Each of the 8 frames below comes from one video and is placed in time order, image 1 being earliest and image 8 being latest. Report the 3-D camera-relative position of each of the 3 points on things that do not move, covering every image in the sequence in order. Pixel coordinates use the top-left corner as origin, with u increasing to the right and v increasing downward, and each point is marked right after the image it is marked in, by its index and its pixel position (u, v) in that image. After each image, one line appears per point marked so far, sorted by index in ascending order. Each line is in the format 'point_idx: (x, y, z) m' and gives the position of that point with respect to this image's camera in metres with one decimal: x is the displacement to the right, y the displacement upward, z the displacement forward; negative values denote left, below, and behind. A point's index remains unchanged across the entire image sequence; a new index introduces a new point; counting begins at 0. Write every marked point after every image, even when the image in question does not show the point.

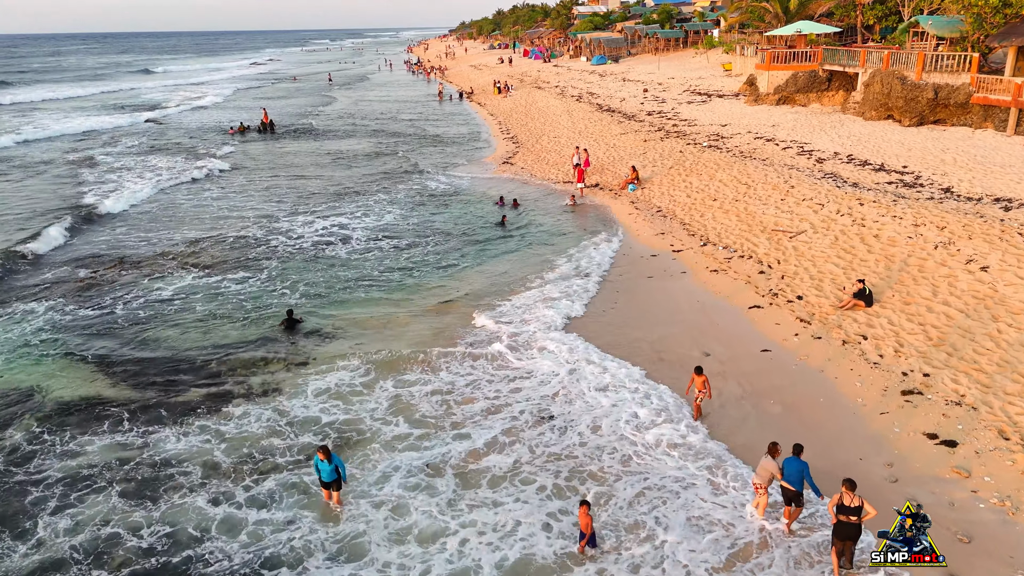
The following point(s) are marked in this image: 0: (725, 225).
0: (+5.9, +1.7, +16.5) m
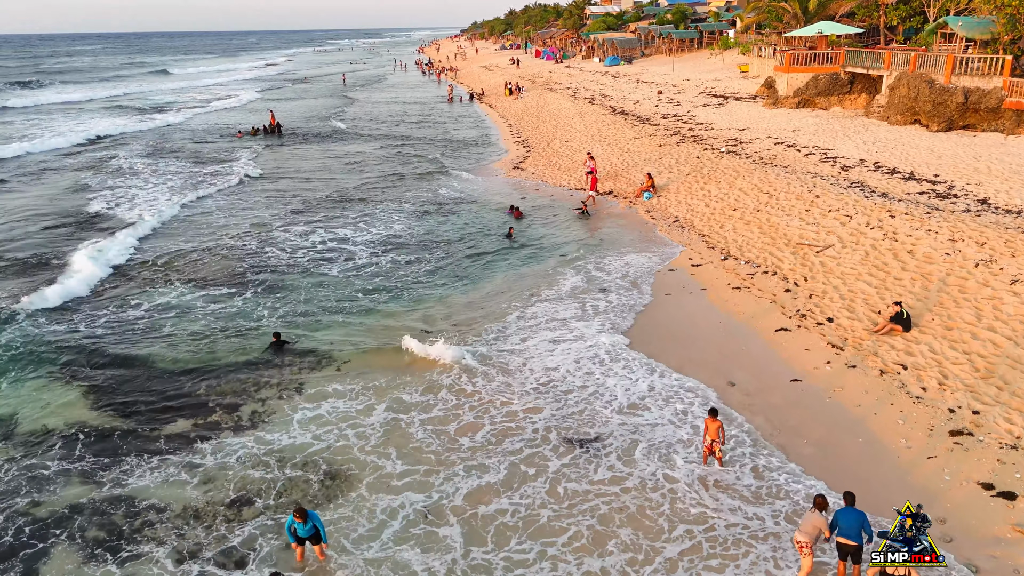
0: (+6.2, +1.3, +15.7) m
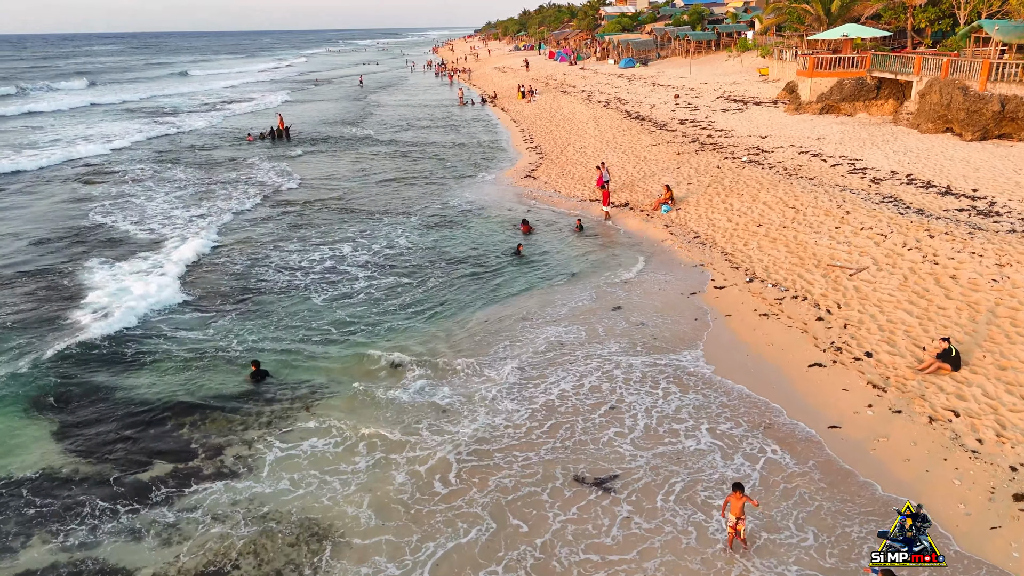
0: (+6.5, +0.8, +14.7) m
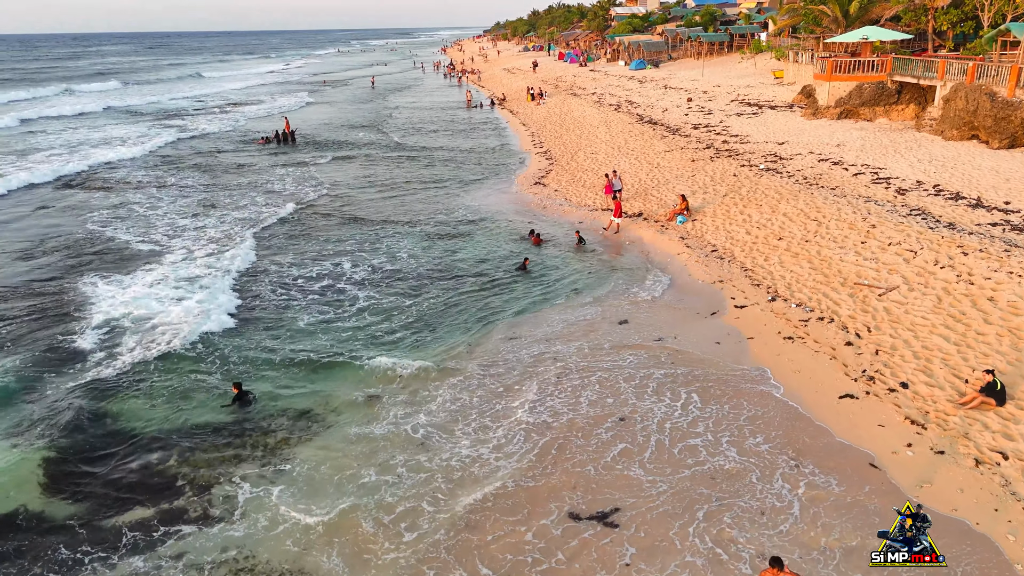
0: (+6.7, +0.3, +14.0) m
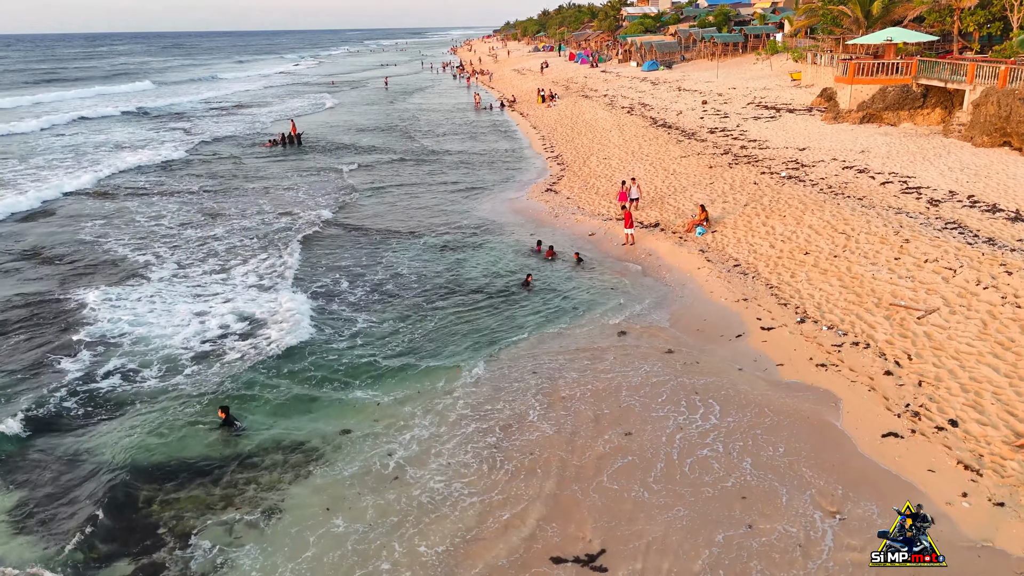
0: (+6.9, -0.1, +13.2) m
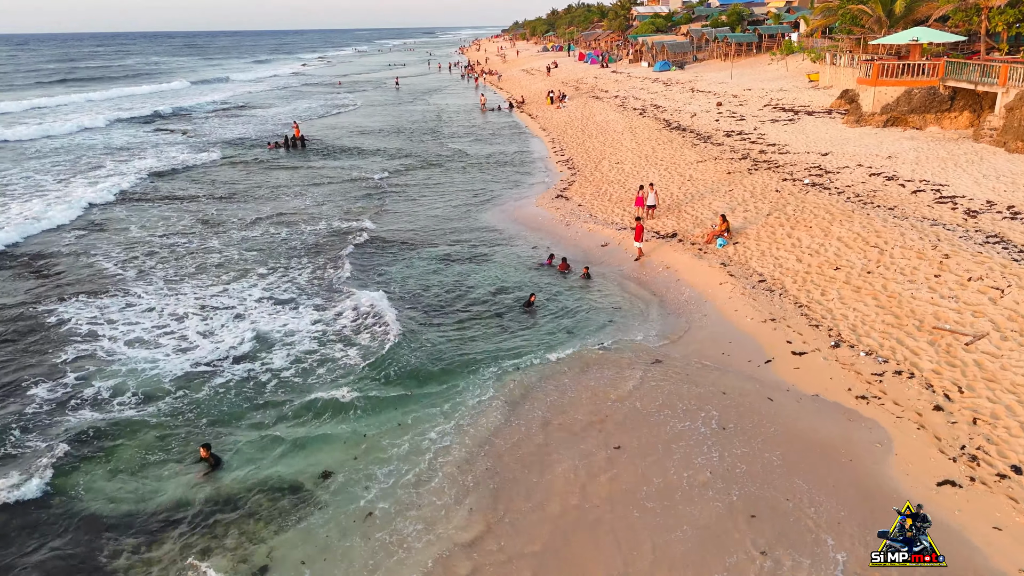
0: (+7.2, -0.5, +12.2) m
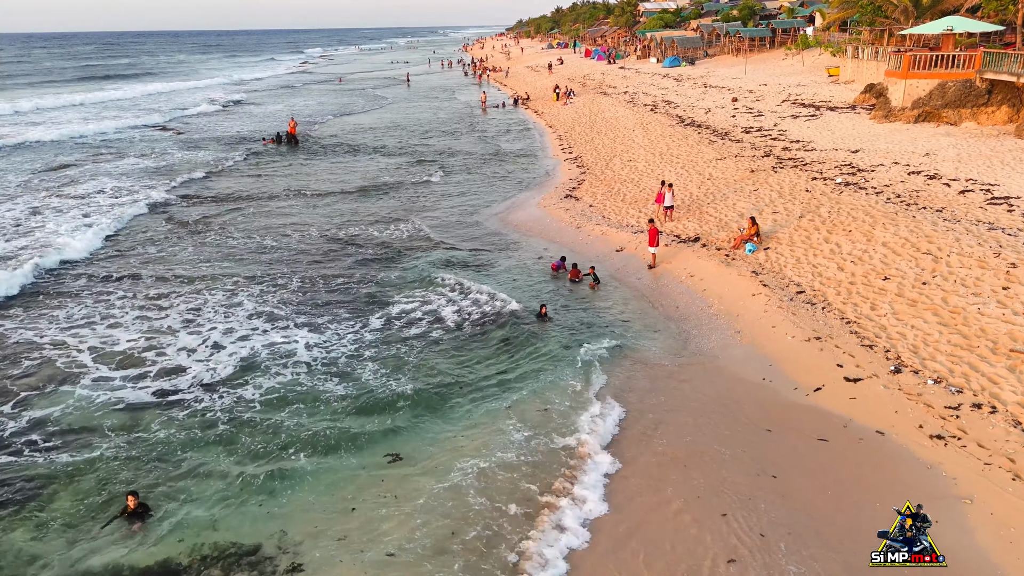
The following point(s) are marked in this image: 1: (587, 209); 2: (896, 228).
0: (+7.3, -0.8, +10.6) m
1: (+2.5, +2.5, +18.9) m
2: (+9.1, +1.4, +14.1) m
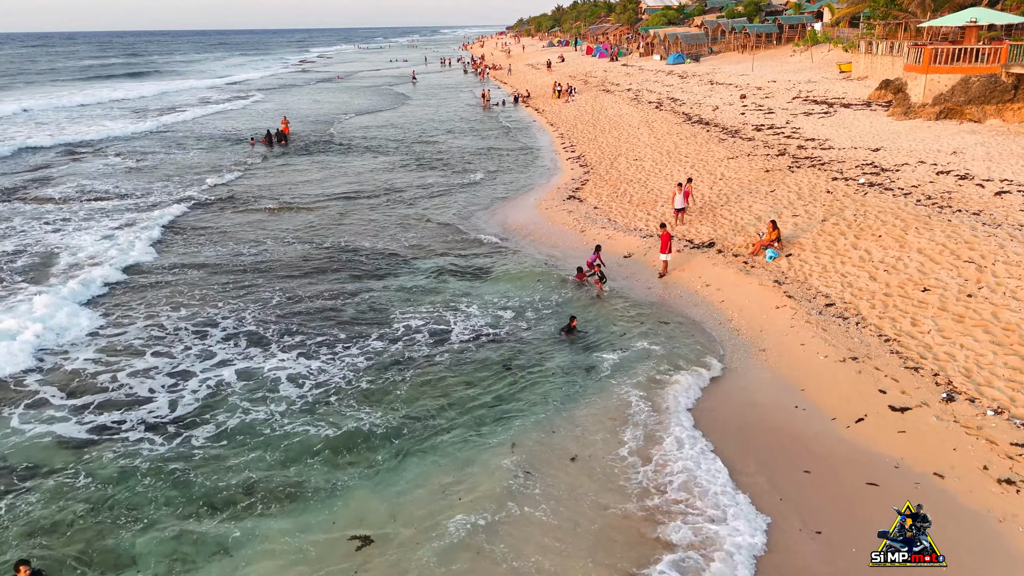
0: (+7.2, -1.0, +9.4) m
1: (+2.4, +2.3, +17.7) m
2: (+9.0, +1.1, +12.9) m
